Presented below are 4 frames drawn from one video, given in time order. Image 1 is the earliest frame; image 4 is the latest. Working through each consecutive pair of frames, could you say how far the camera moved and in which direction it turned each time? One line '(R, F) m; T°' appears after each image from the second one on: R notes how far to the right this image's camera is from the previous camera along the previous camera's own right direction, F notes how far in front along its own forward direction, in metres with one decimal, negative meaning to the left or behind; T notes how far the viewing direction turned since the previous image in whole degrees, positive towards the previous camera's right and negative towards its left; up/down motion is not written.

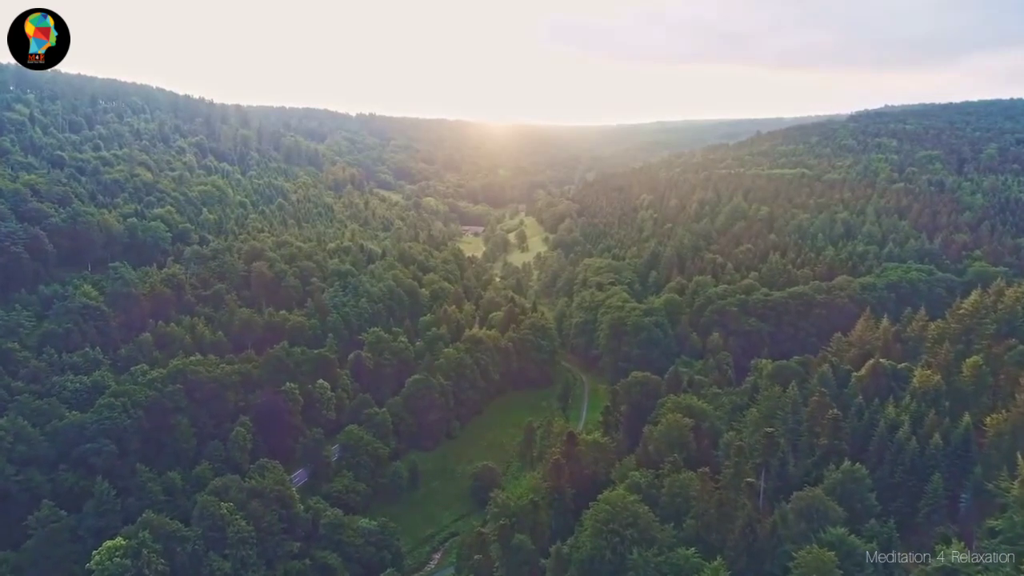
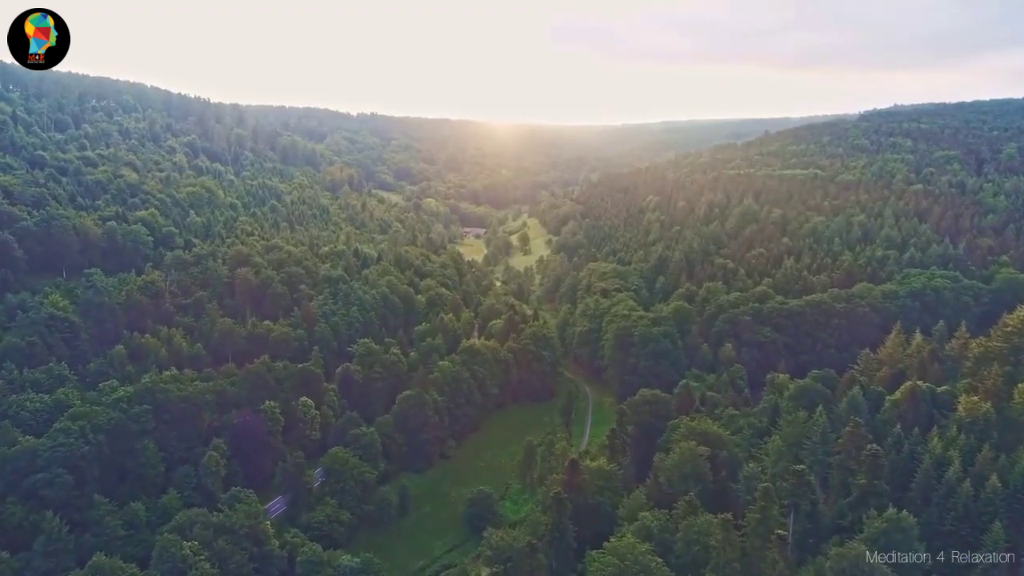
(+0.6, +5.6) m; 0°
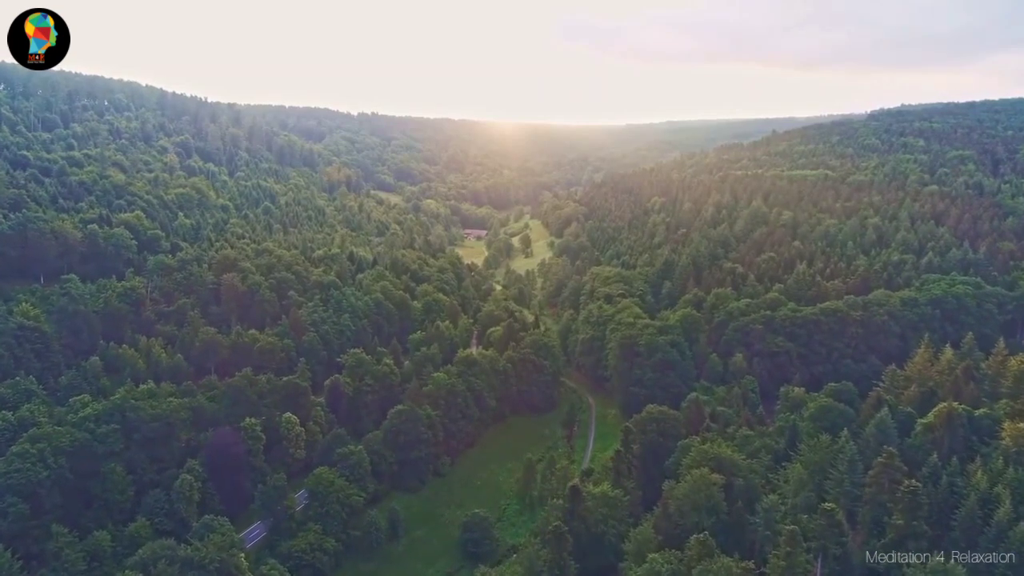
(+0.5, +4.4) m; 0°
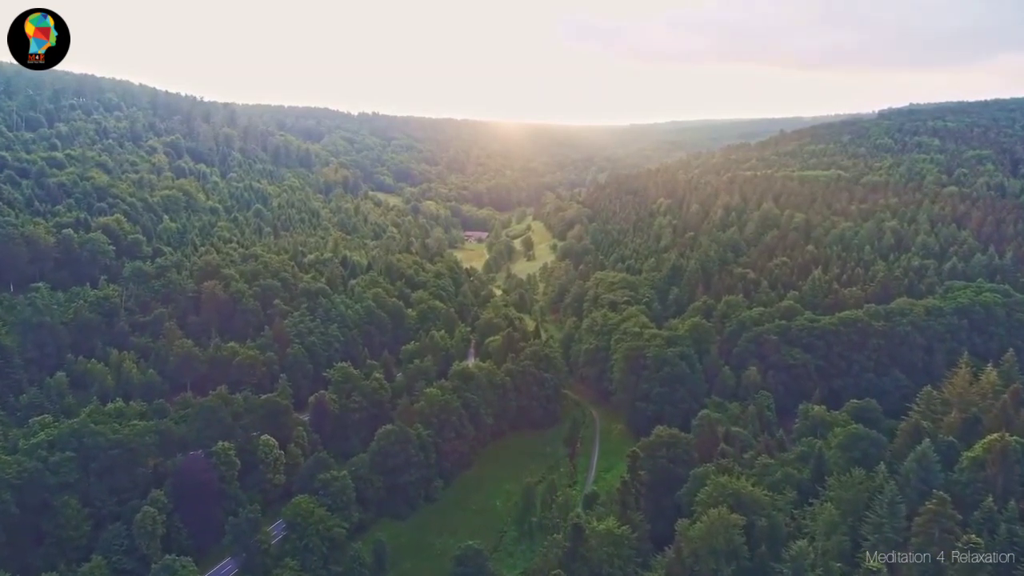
(+0.6, +5.3) m; 0°
